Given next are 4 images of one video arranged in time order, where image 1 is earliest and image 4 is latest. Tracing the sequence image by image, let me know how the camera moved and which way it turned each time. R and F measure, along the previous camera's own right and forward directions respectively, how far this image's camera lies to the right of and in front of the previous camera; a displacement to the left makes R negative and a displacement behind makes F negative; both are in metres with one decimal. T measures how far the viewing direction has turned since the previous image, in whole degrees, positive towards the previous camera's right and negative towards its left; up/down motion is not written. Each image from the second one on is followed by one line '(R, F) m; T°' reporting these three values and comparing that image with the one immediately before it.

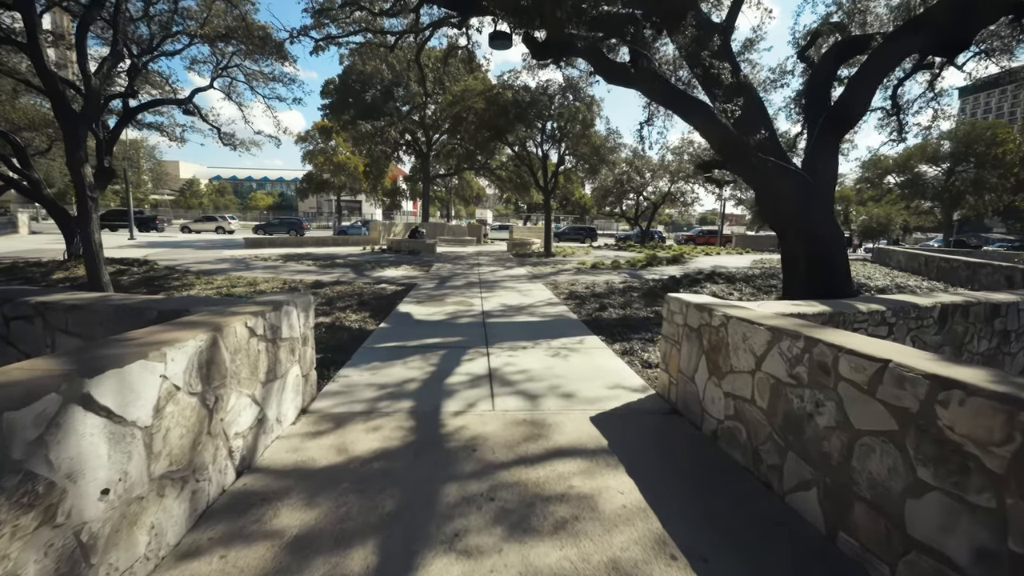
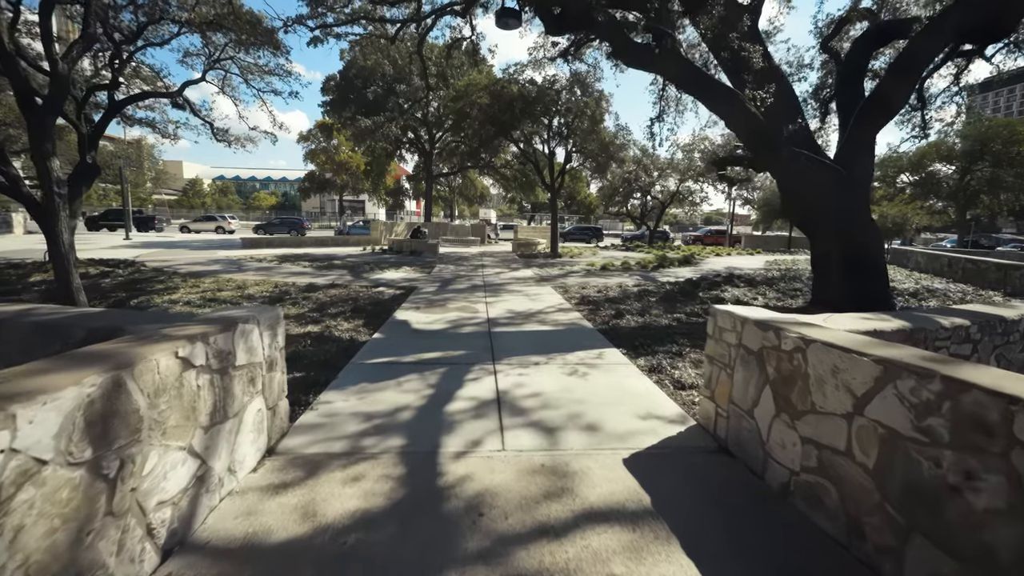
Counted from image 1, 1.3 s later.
(-0.1, +0.8) m; 0°
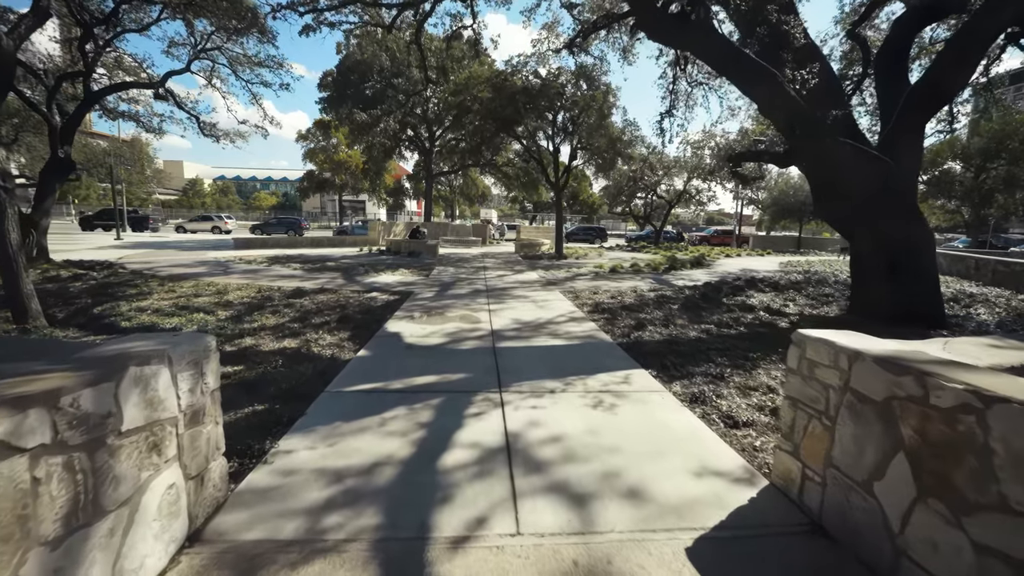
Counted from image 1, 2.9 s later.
(-0.1, +1.0) m; 0°
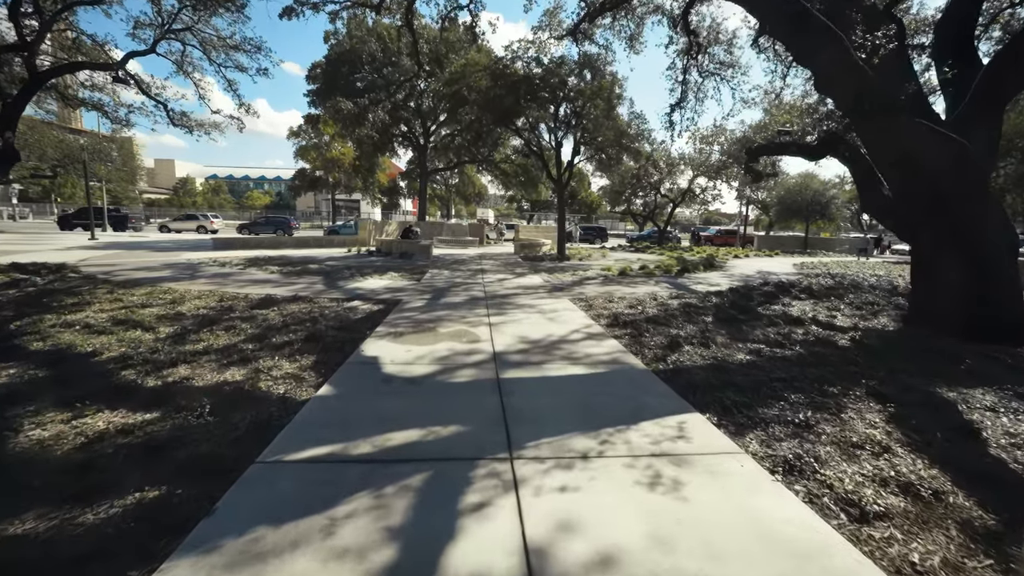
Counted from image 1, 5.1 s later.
(-0.1, +1.4) m; +1°
